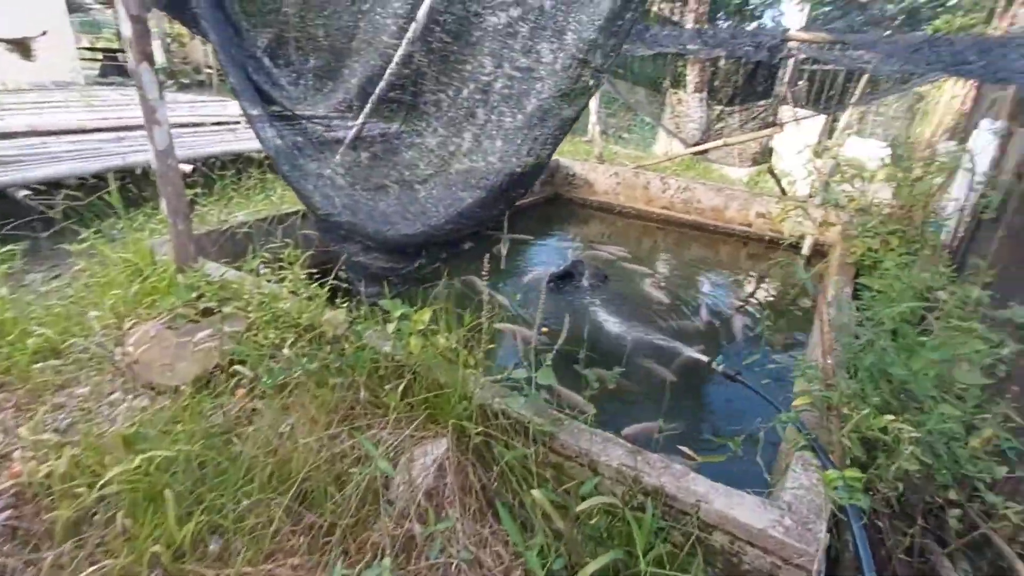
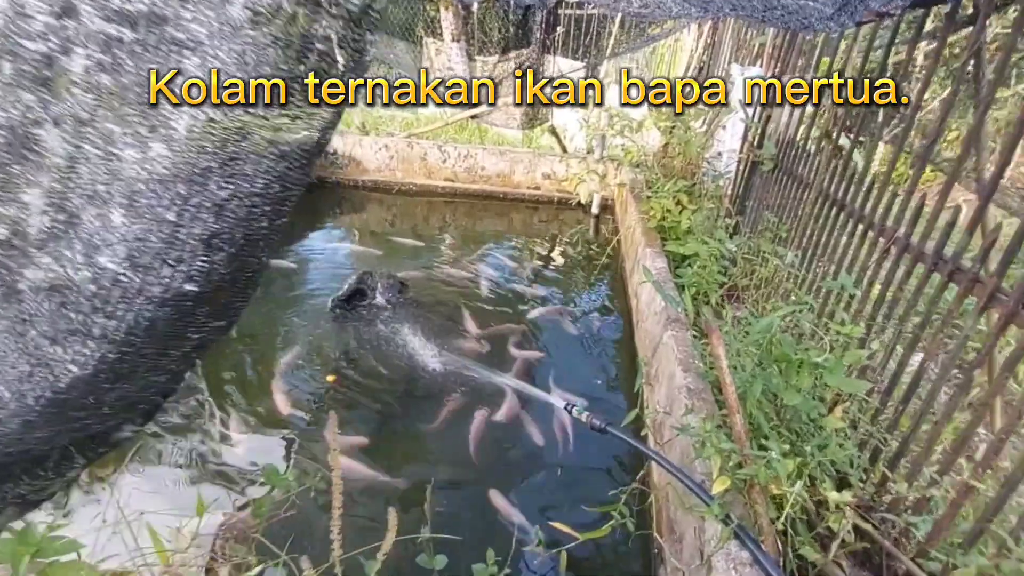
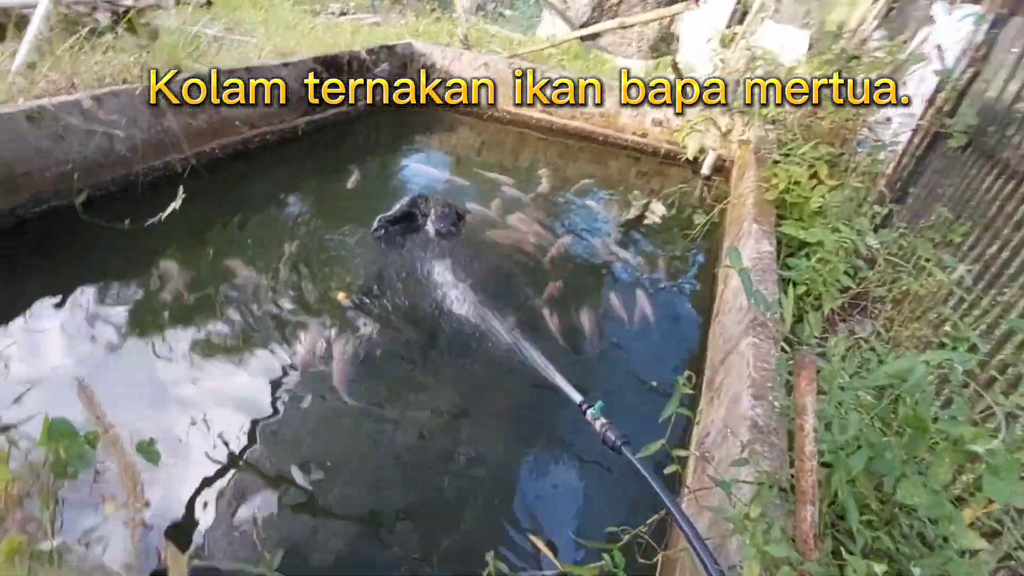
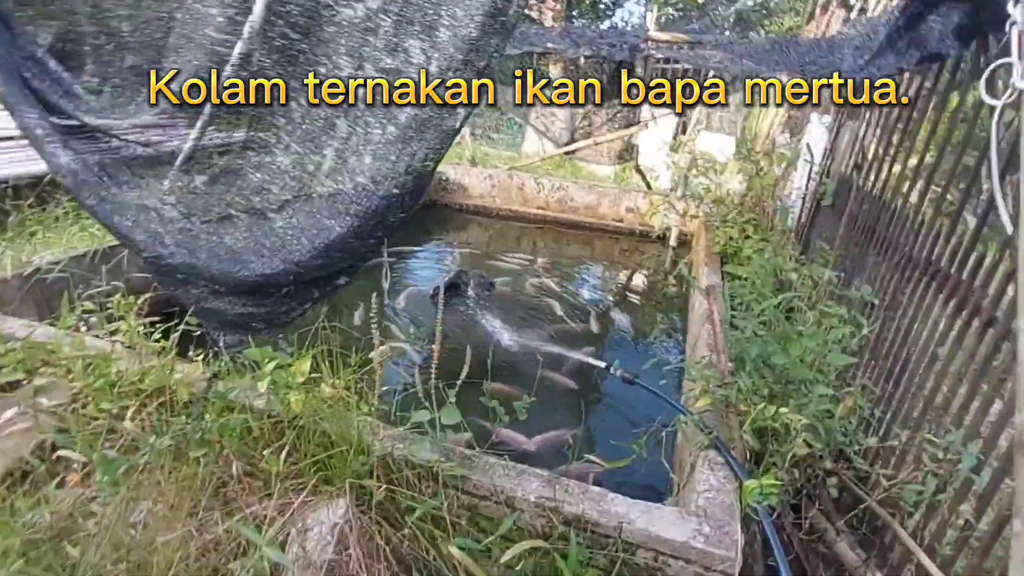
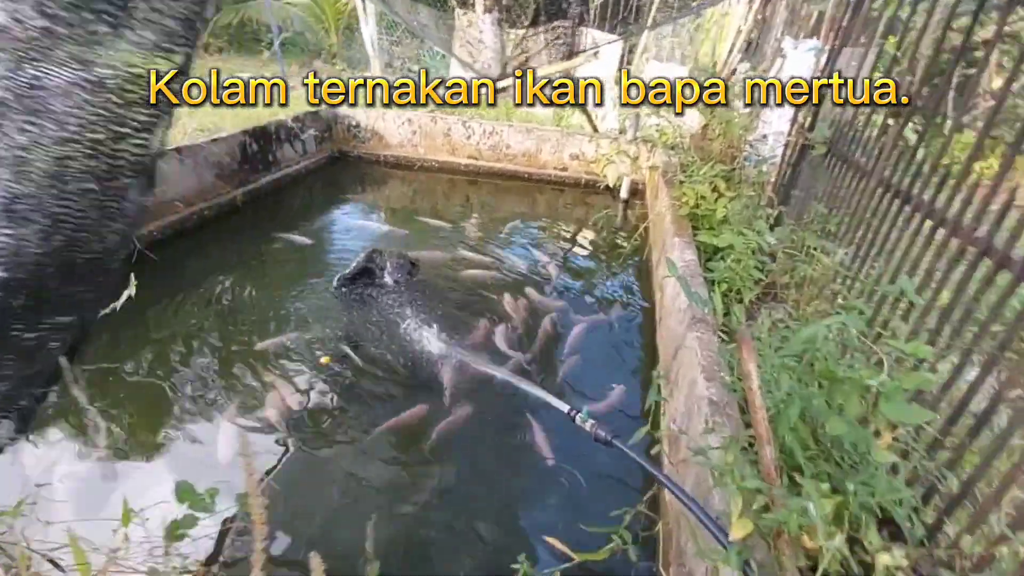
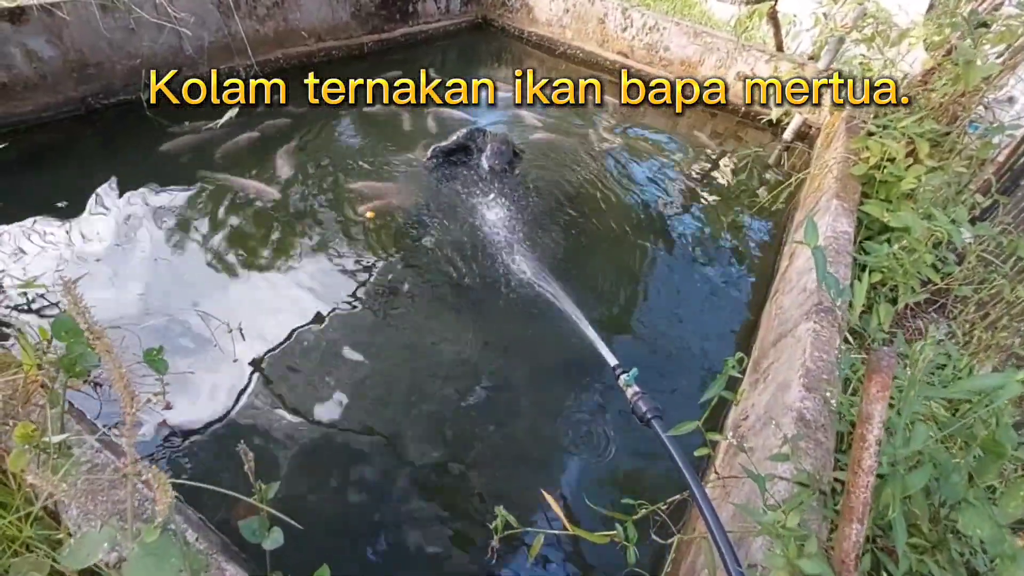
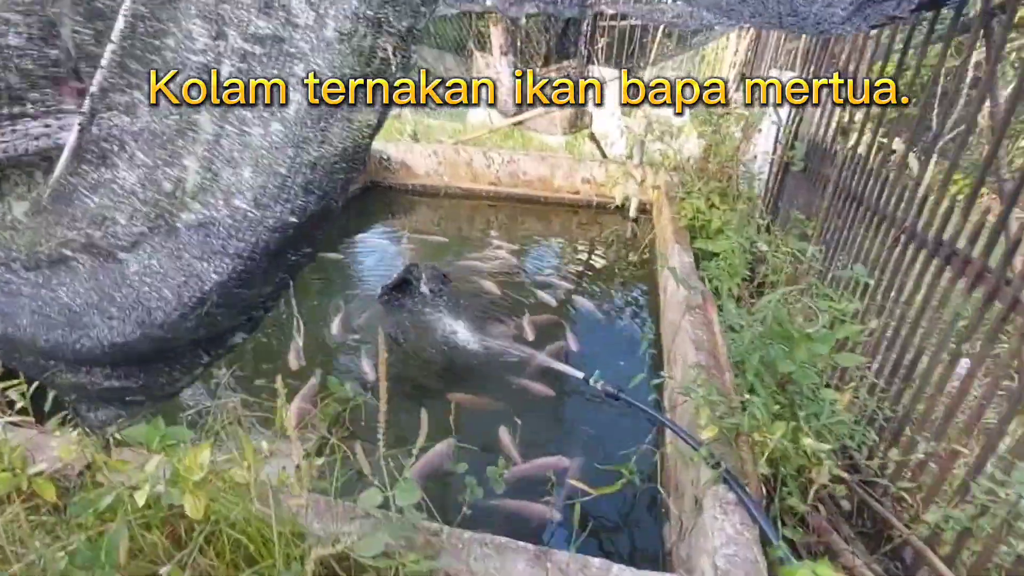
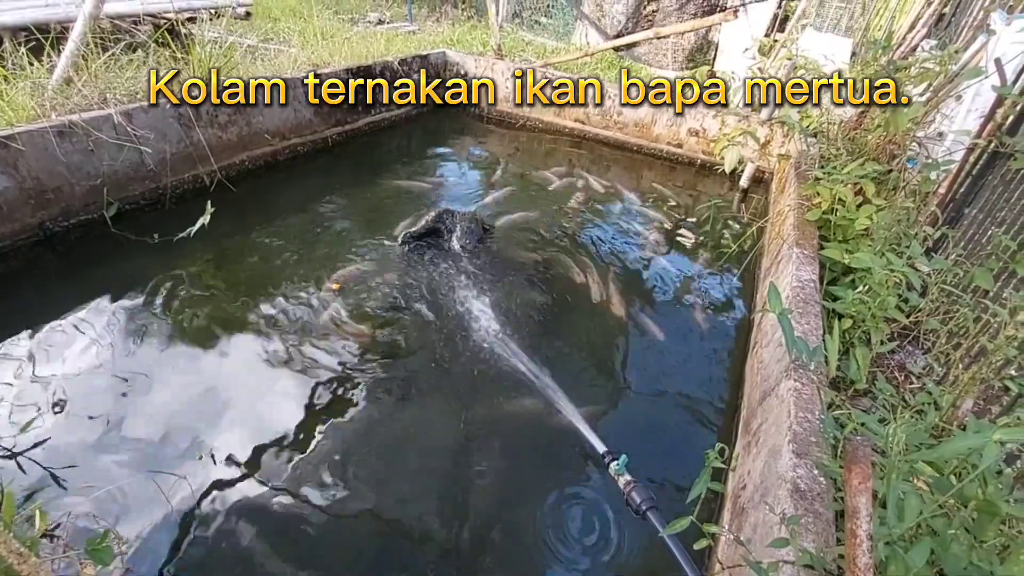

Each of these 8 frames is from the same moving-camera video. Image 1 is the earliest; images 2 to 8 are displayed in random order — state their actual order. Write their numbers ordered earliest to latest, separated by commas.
4, 7, 2, 5, 3, 6, 8
